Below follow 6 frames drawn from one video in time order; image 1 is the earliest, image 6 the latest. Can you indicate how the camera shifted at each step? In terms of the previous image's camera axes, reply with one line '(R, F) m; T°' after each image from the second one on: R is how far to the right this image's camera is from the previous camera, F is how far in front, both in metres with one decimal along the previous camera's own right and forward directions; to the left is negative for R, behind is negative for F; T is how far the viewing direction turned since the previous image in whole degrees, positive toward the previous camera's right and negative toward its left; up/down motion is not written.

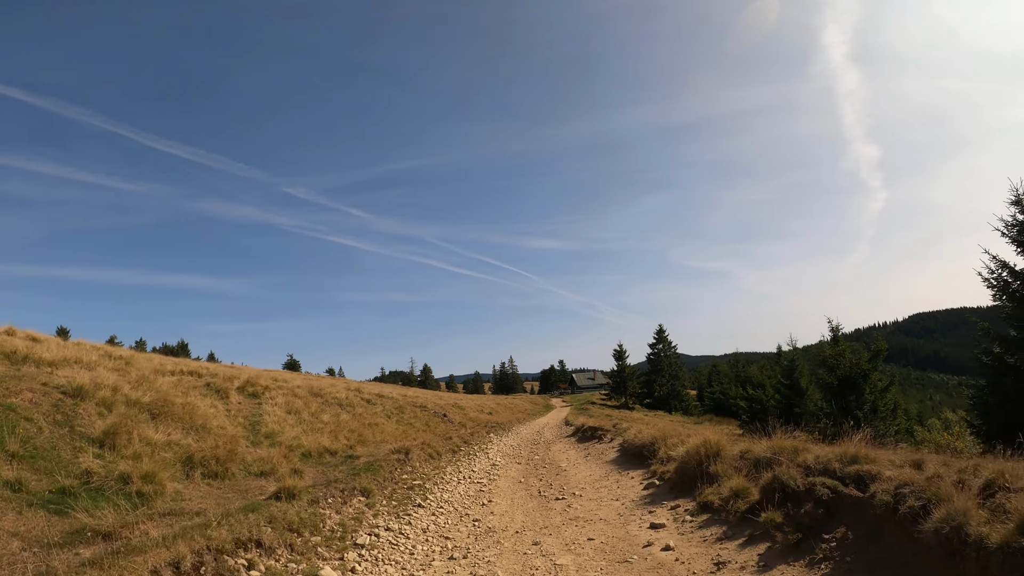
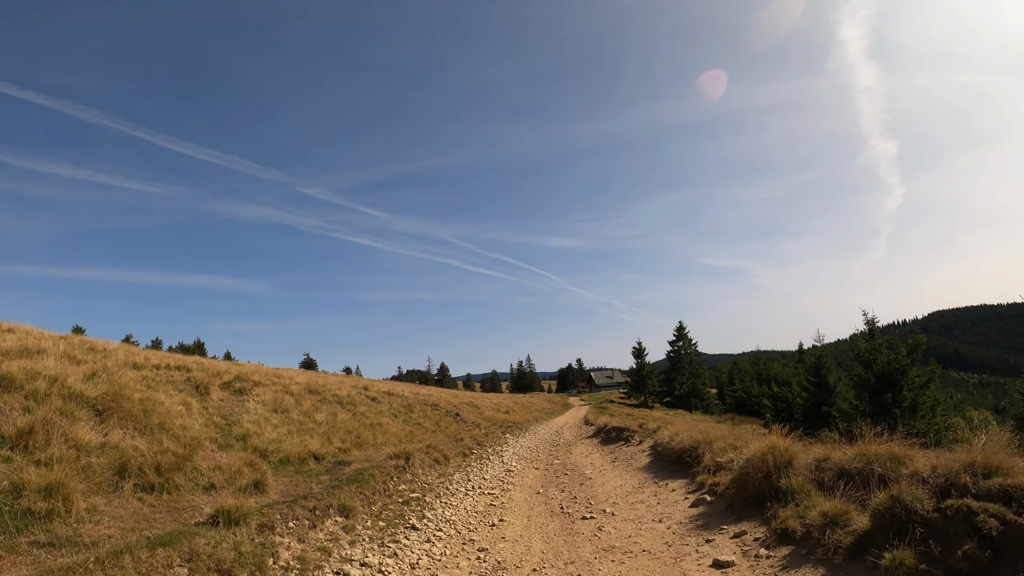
(0.0, +2.5) m; -2°
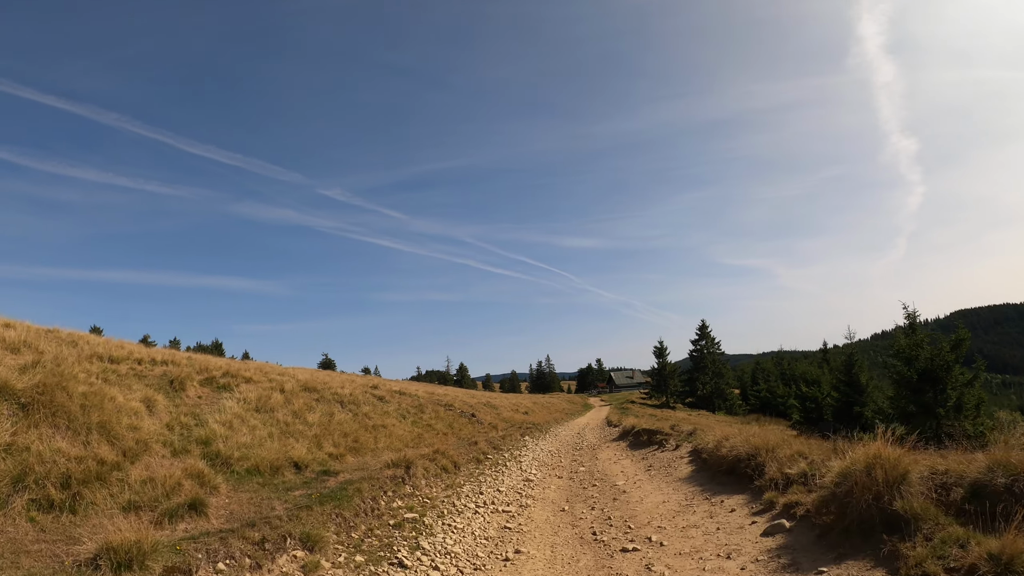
(0.0, +2.4) m; -2°
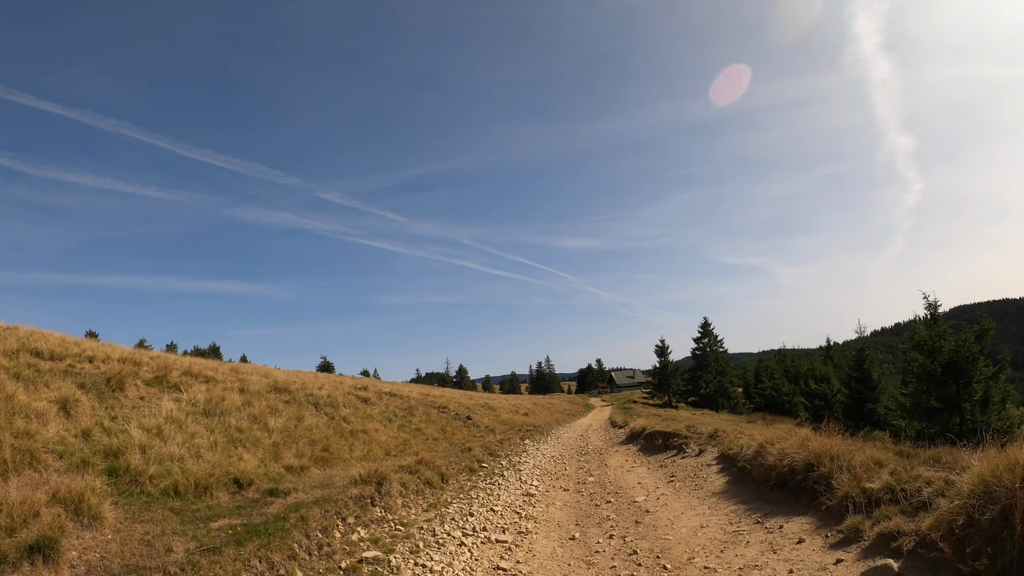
(+0.1, +2.5) m; 0°
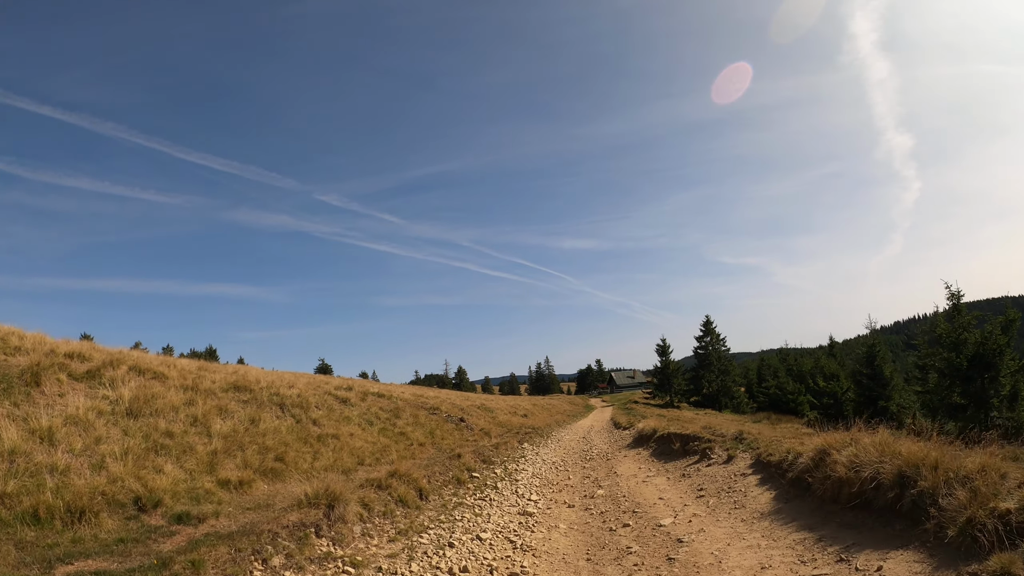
(+0.1, +2.5) m; 0°
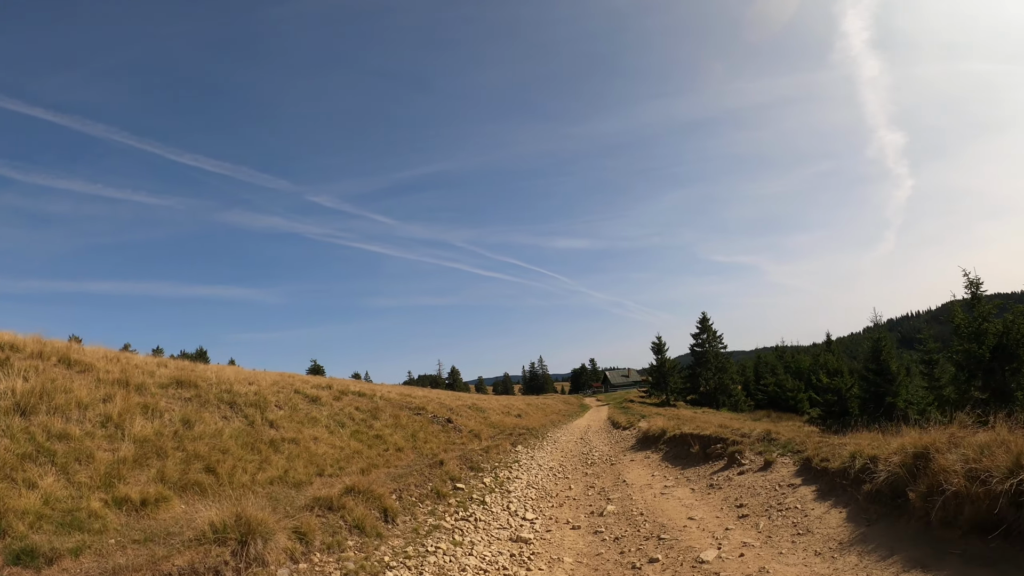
(+0.1, +2.4) m; +1°
